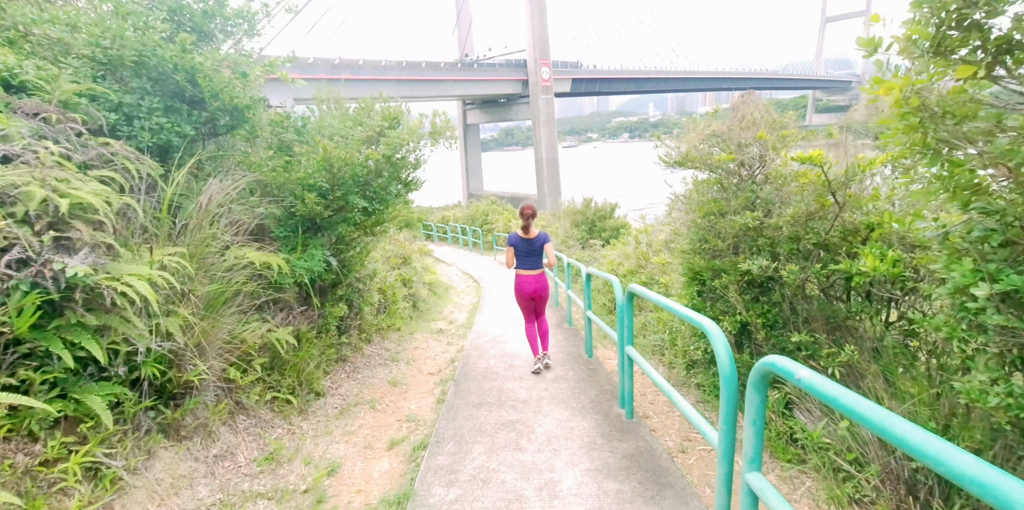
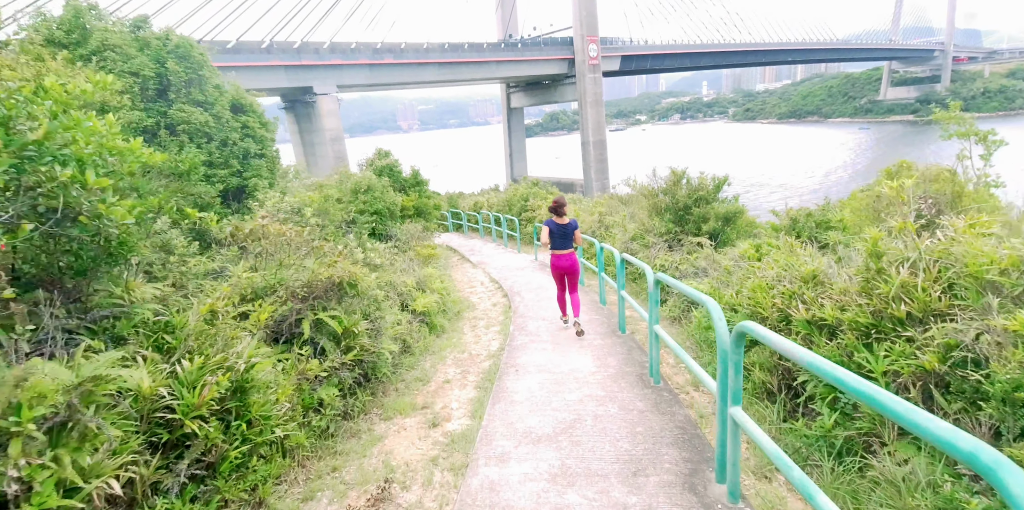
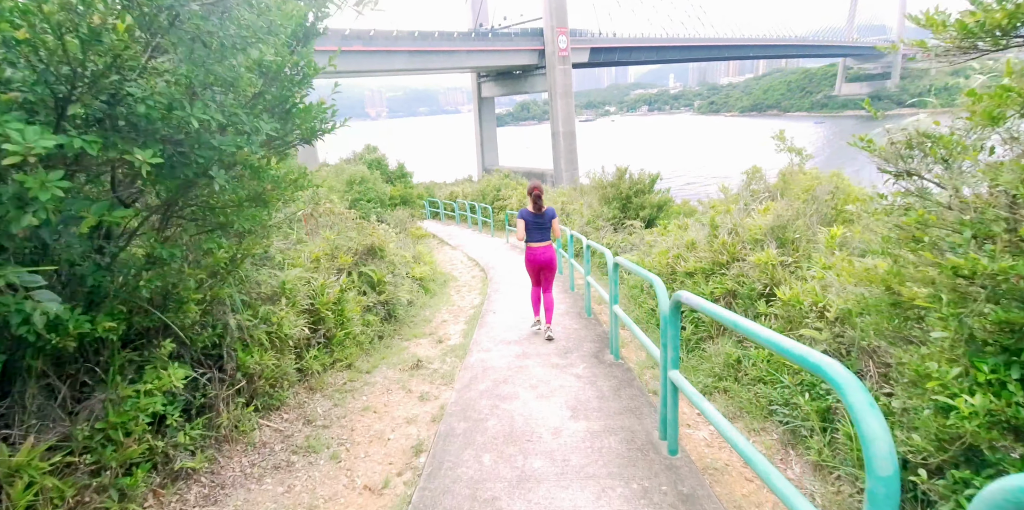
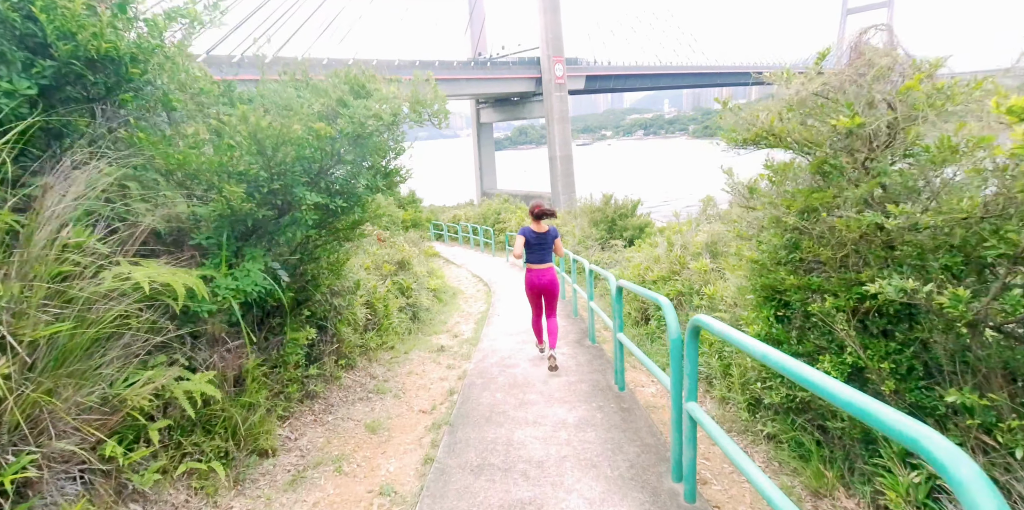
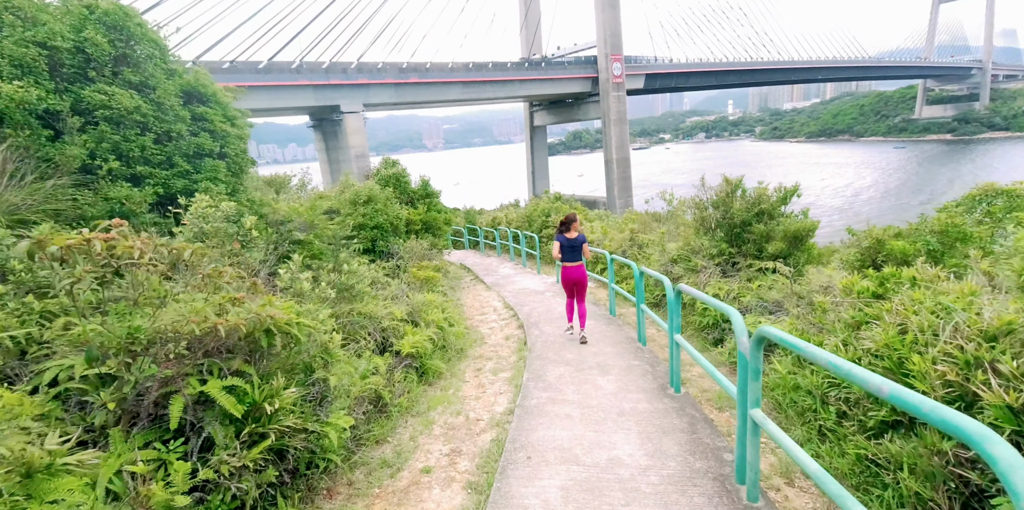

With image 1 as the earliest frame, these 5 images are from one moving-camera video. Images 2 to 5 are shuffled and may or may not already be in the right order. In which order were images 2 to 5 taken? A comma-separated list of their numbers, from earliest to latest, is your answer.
4, 3, 2, 5
